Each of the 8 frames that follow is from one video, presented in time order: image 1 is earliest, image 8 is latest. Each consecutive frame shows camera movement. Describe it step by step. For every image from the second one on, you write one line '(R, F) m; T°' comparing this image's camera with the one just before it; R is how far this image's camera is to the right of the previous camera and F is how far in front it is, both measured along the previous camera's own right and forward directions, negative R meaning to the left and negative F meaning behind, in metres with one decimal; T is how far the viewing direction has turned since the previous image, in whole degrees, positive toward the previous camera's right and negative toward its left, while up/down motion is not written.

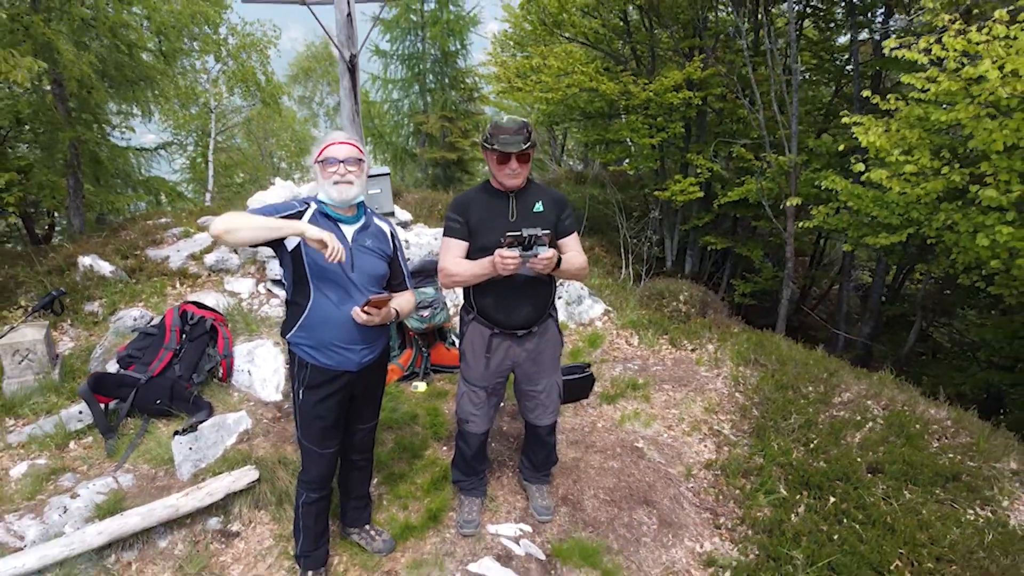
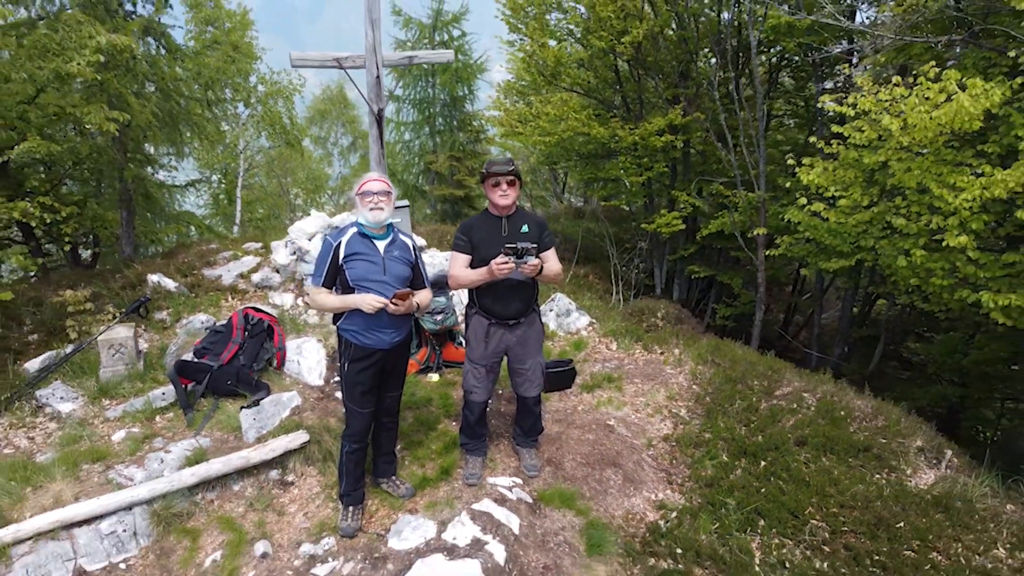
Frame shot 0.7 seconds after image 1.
(+0.1, -1.1) m; 0°
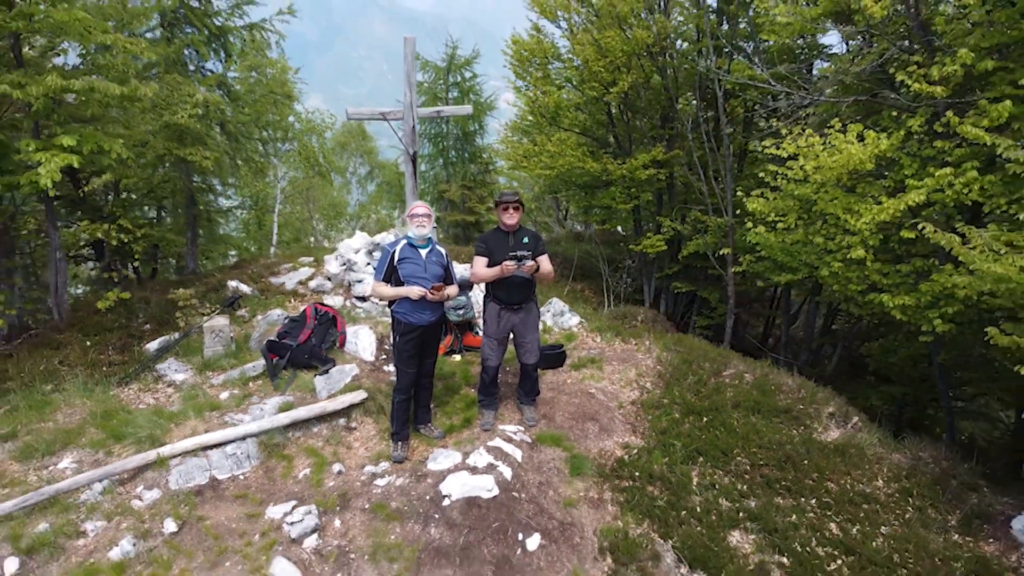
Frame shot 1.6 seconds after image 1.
(0.0, -1.8) m; 0°
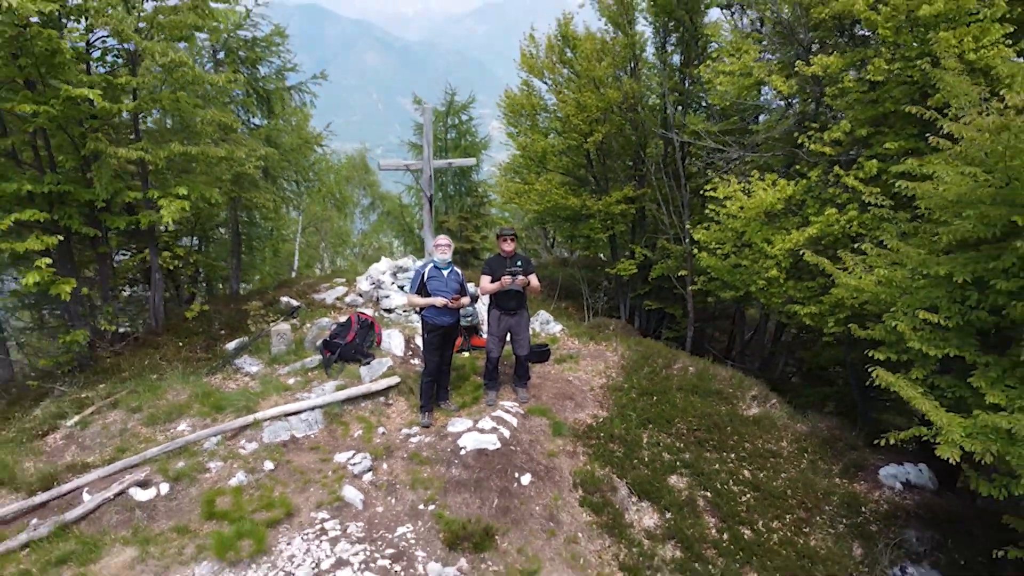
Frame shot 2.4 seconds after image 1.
(-0.1, -2.3) m; +1°
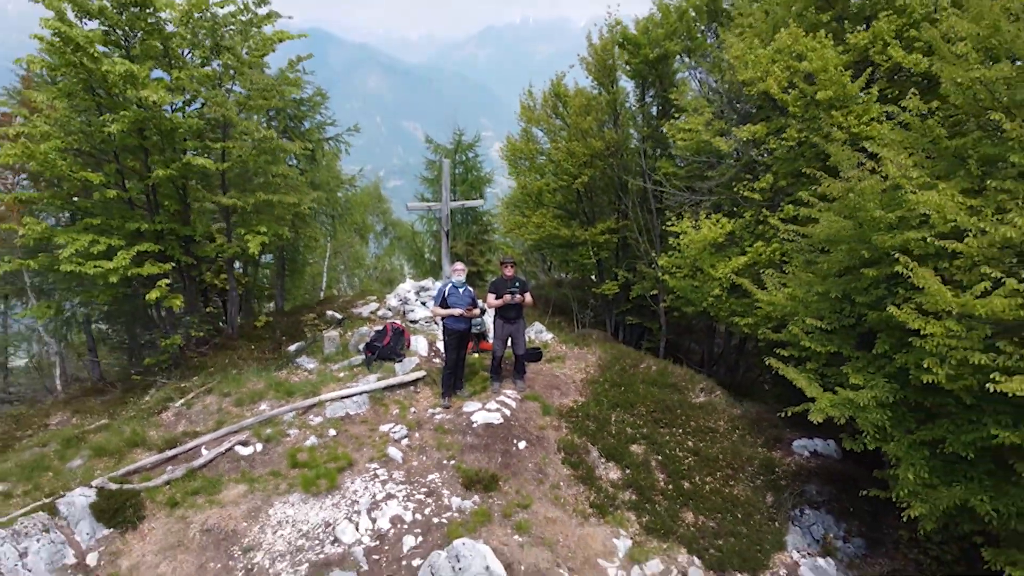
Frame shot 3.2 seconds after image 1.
(0.0, -2.7) m; 0°
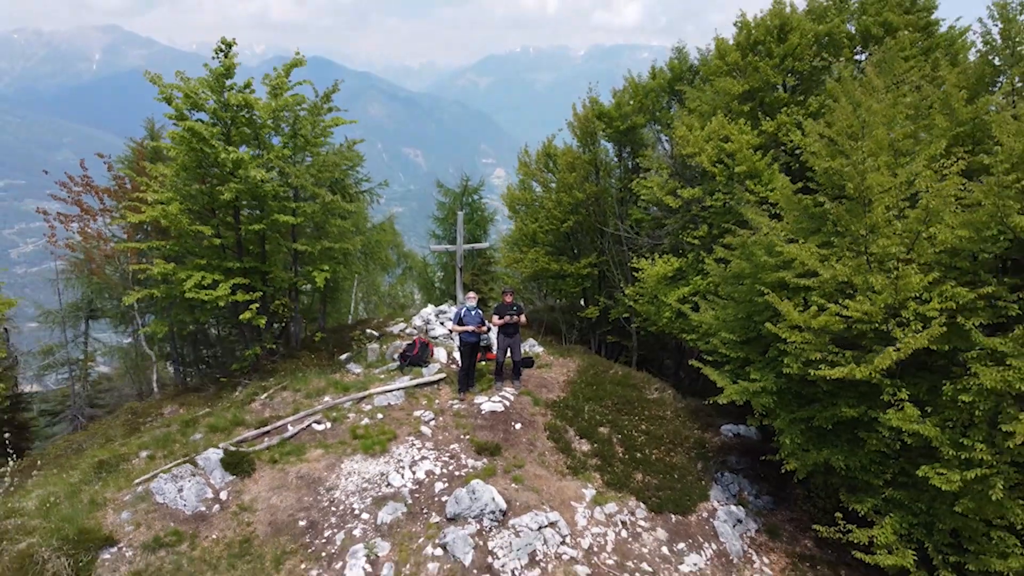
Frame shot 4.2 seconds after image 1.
(0.0, -3.8) m; 0°
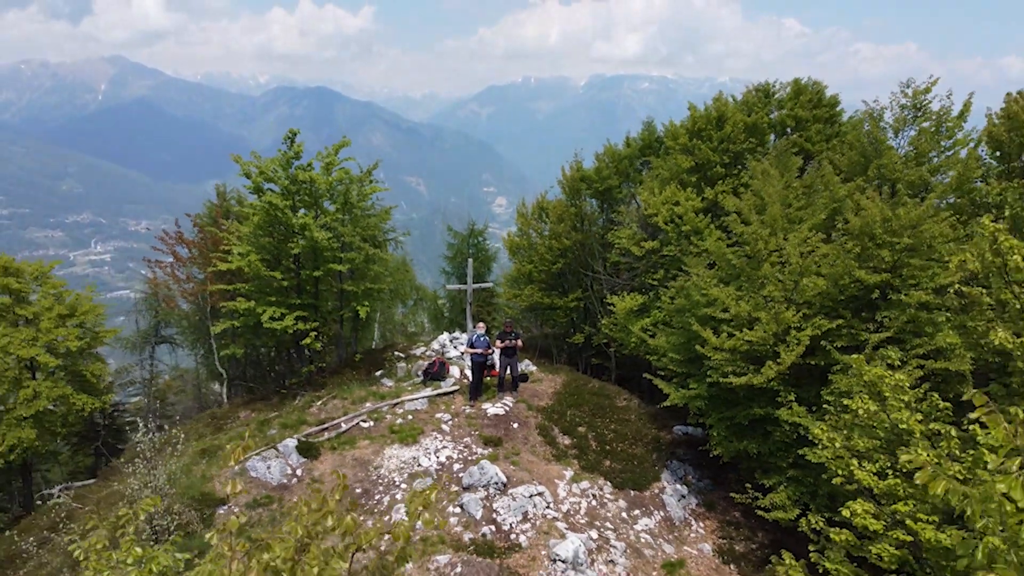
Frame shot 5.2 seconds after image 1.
(+0.1, -4.4) m; 0°
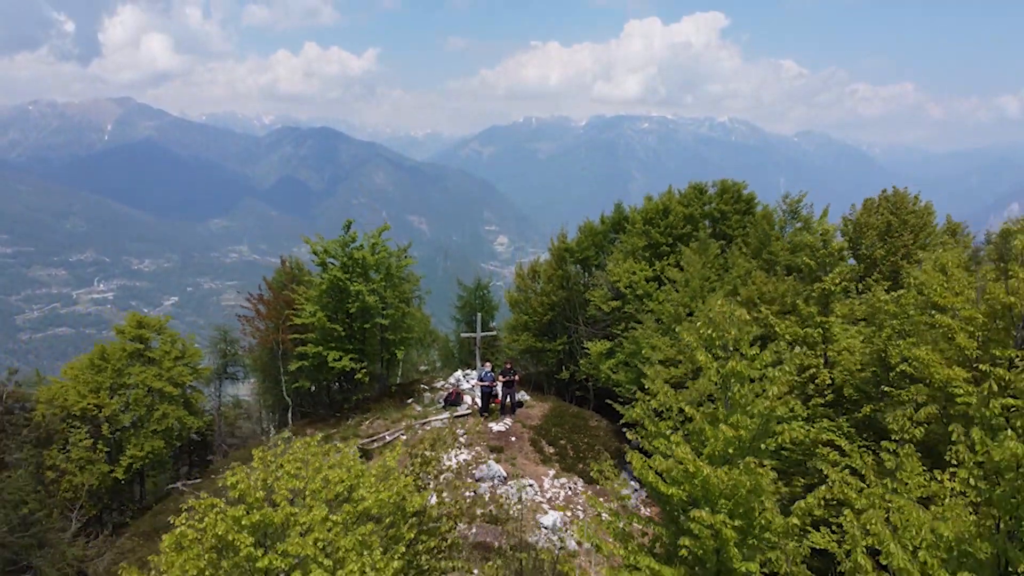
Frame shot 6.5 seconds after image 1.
(+0.1, -6.8) m; 0°
